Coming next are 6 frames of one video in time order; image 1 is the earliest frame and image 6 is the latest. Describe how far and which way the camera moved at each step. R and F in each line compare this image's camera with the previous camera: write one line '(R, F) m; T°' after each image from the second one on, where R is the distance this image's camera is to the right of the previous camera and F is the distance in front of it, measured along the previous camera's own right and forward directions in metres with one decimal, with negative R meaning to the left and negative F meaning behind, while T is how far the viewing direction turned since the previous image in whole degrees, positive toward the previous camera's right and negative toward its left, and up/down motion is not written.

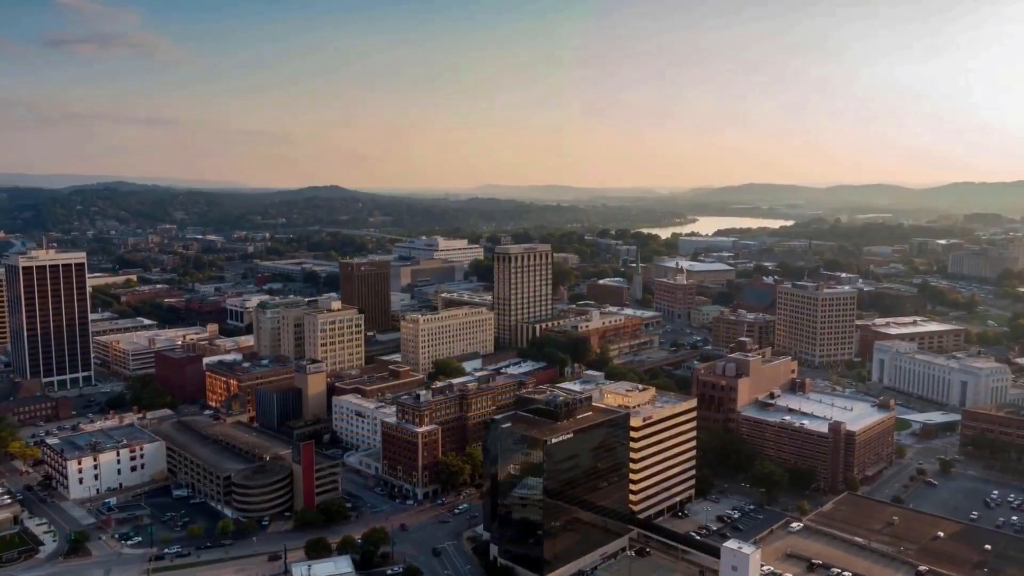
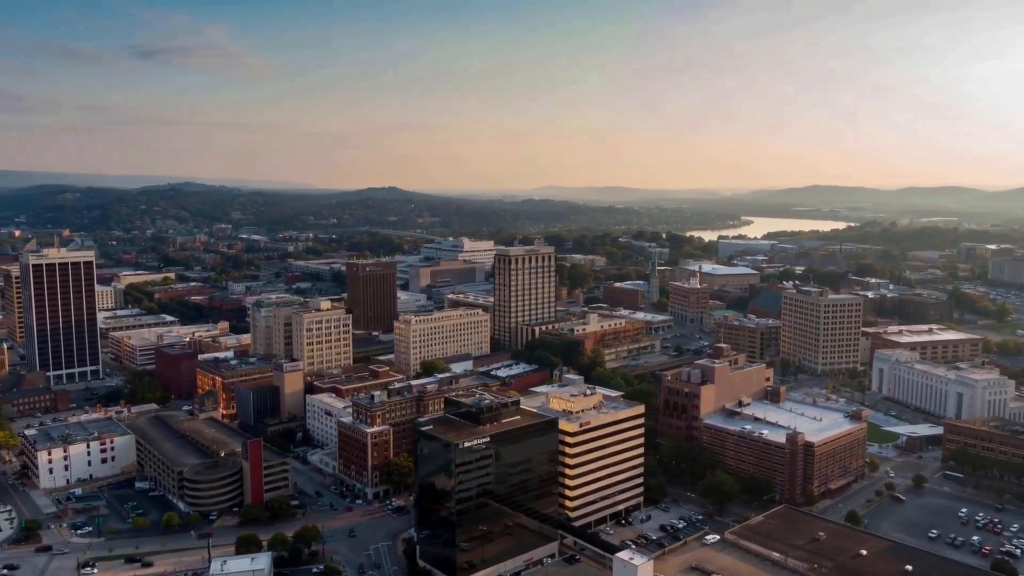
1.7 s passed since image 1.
(+4.9, +0.3) m; -4°
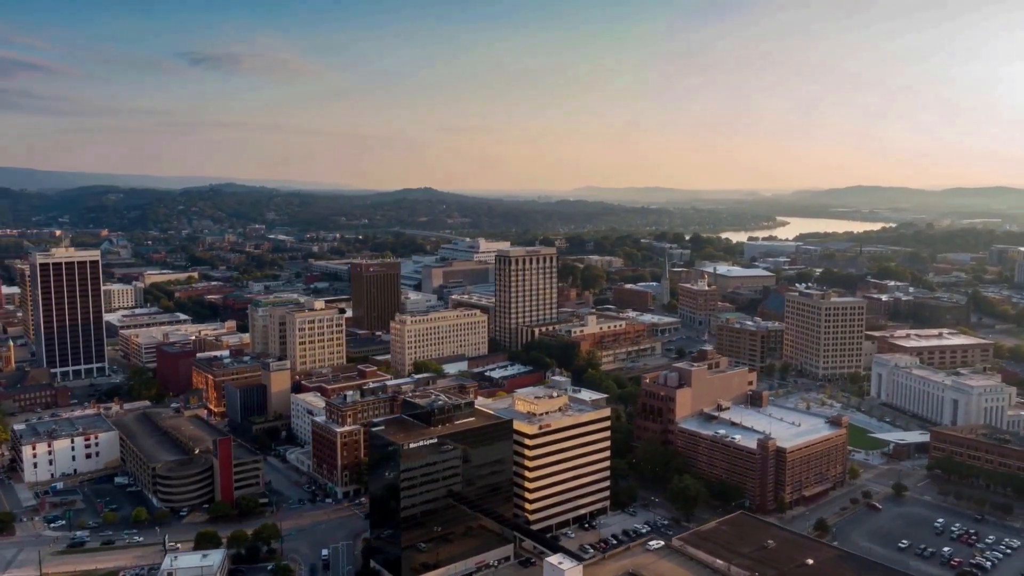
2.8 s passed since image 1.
(+3.1, +0.2) m; -3°
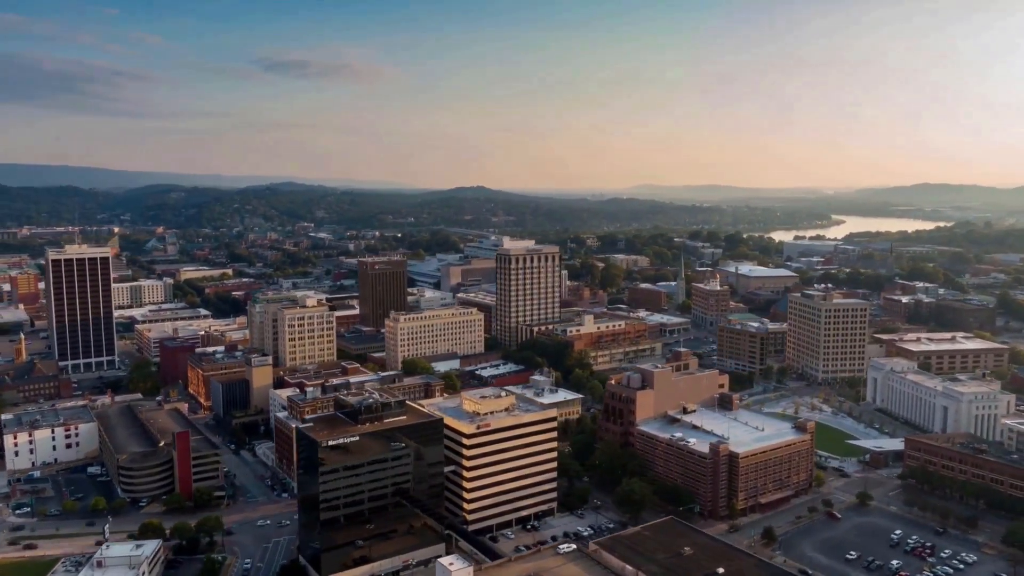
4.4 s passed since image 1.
(+4.6, +0.3) m; -4°
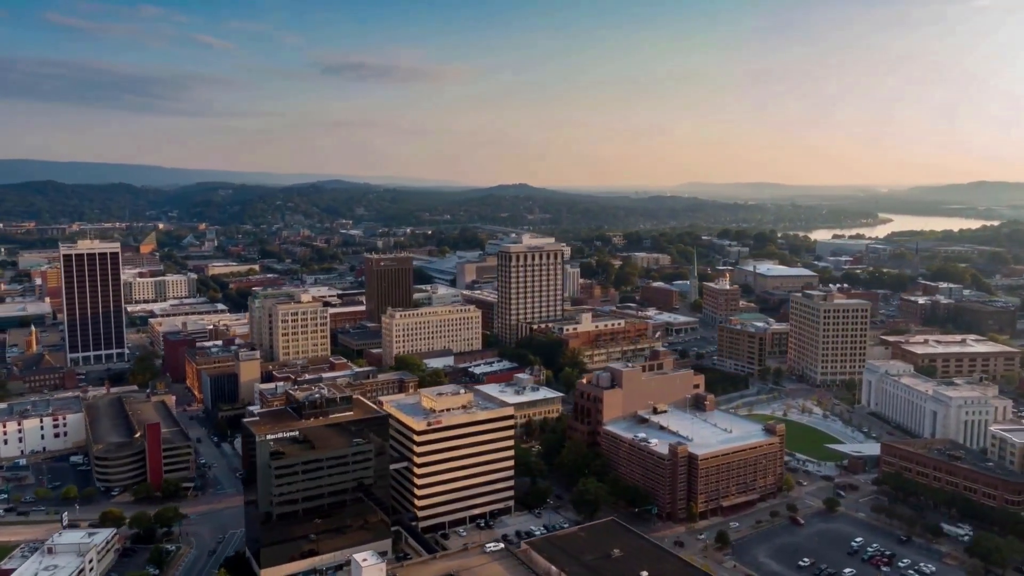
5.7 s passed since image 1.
(+3.7, +0.2) m; -3°
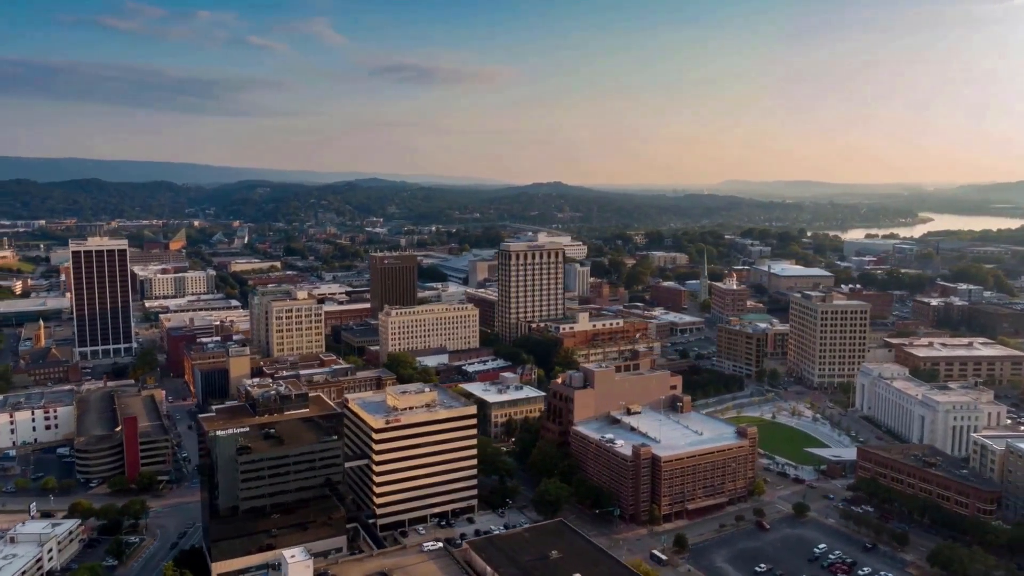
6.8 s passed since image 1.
(+3.1, +0.2) m; -3°
